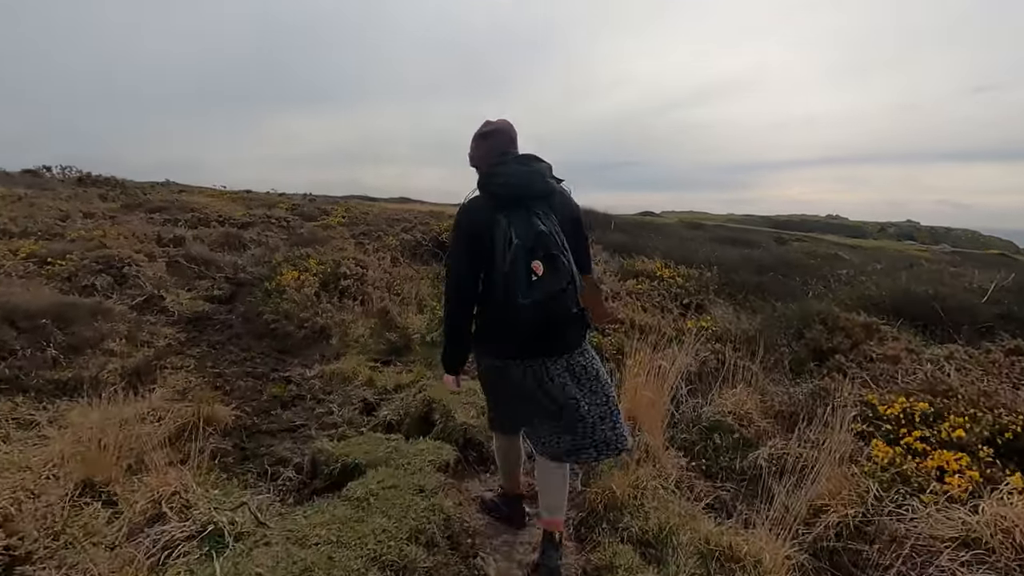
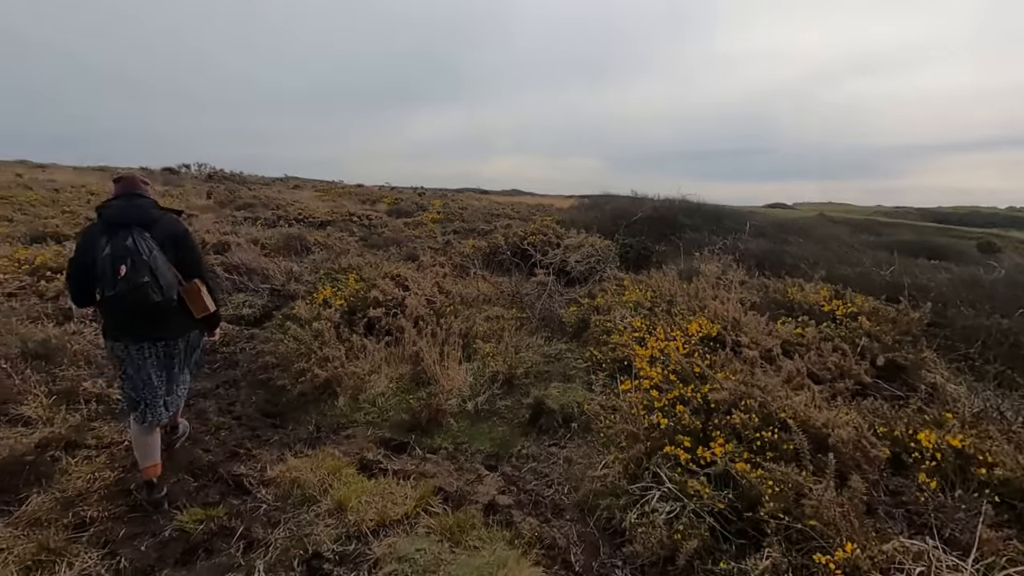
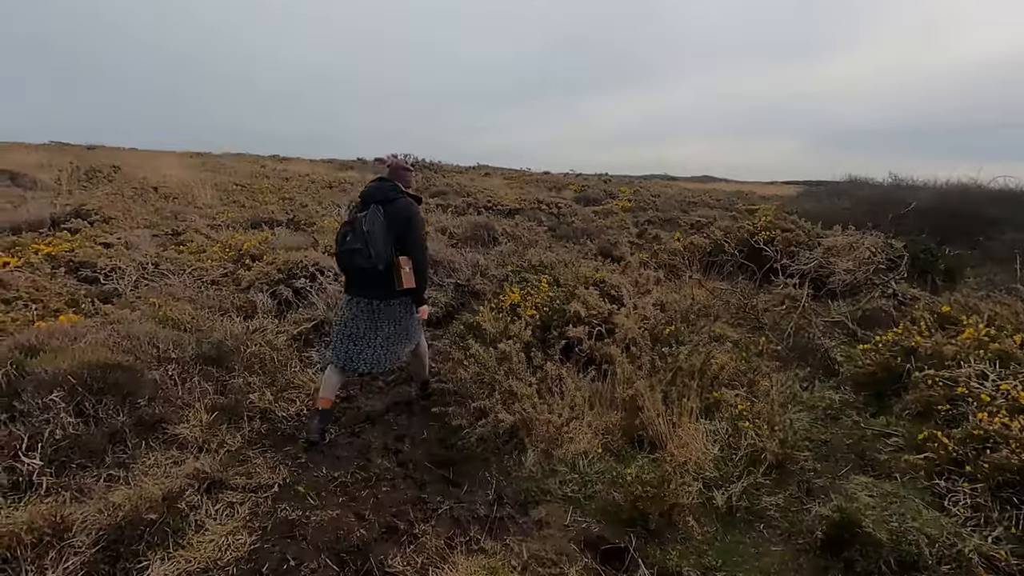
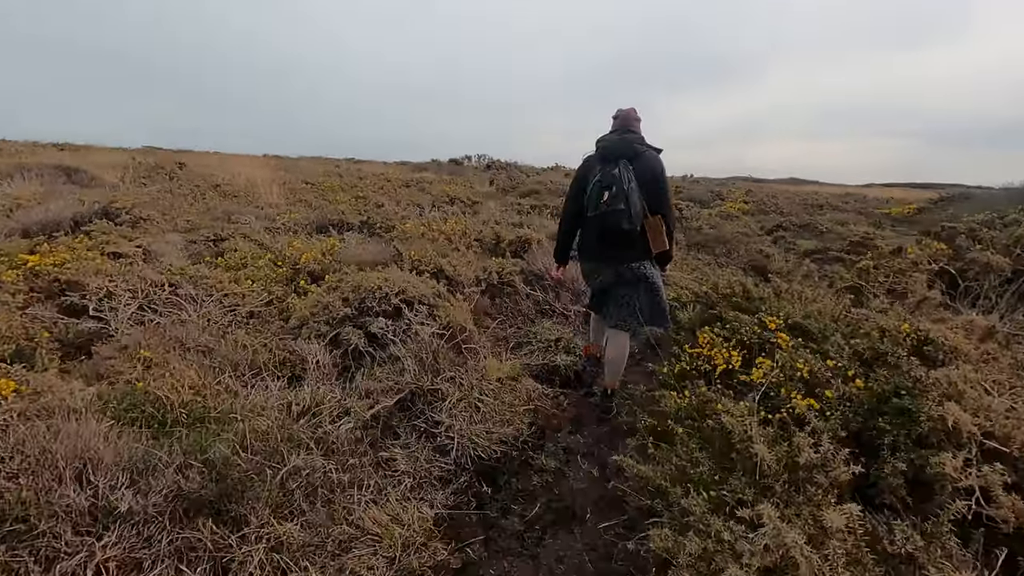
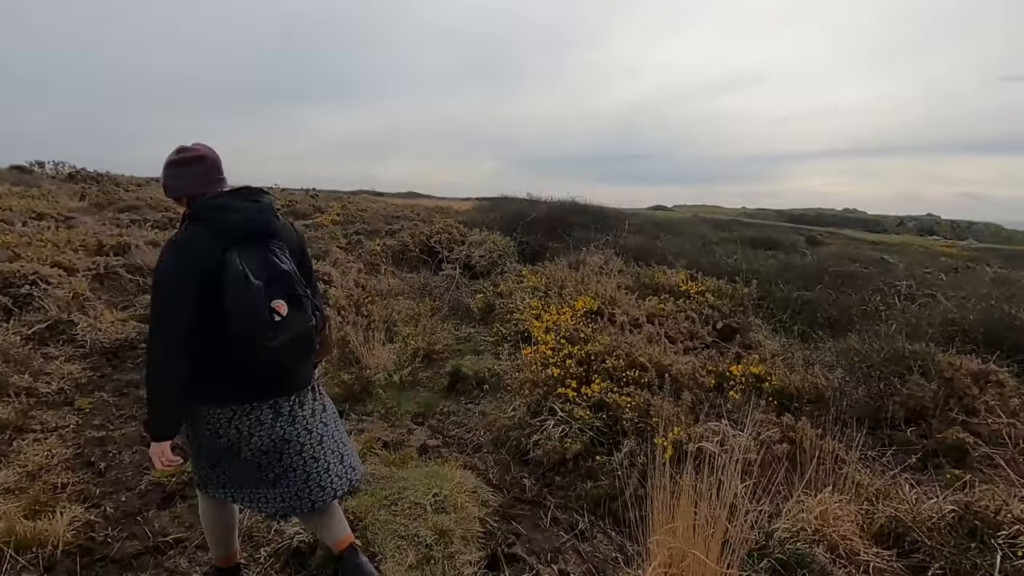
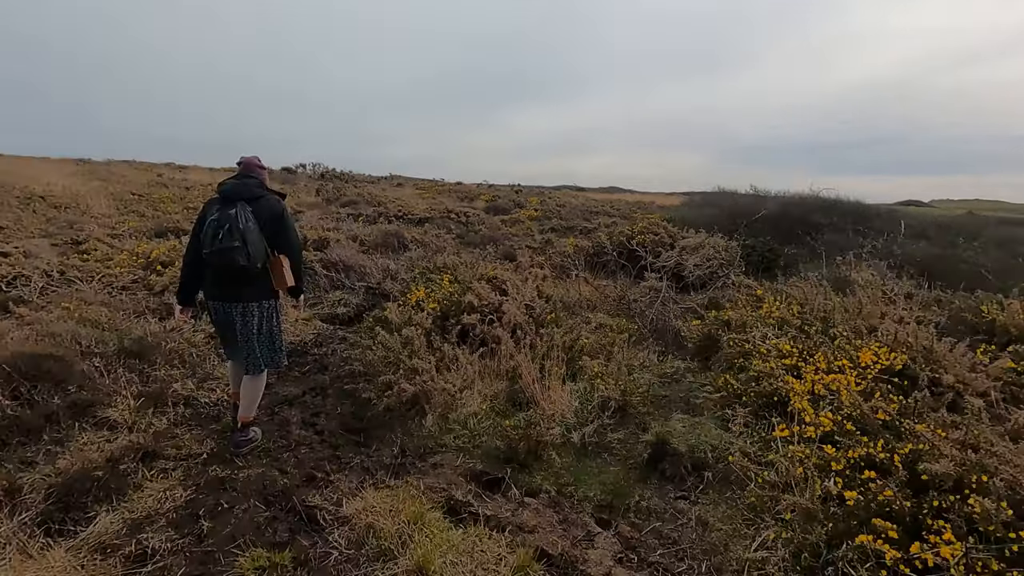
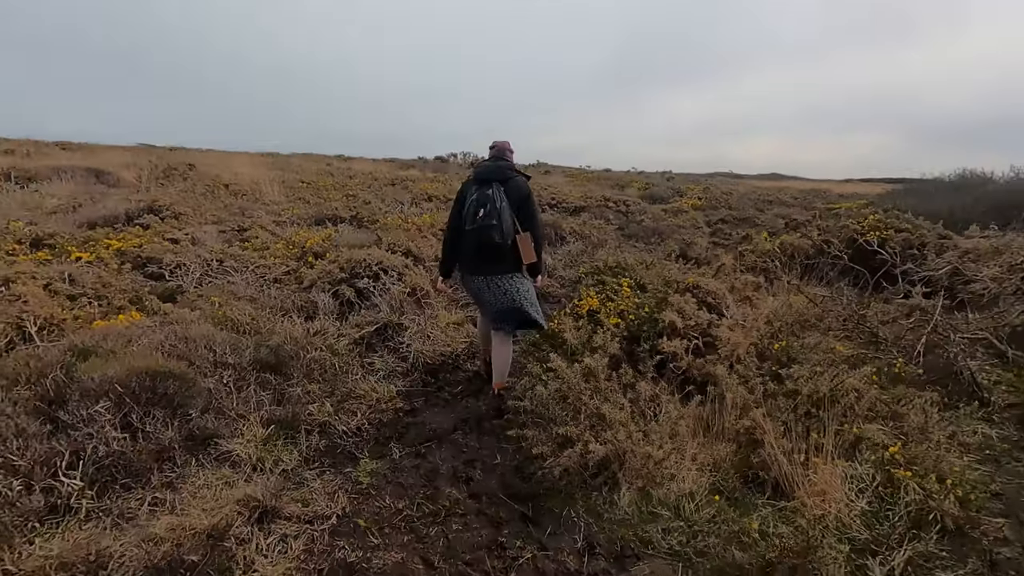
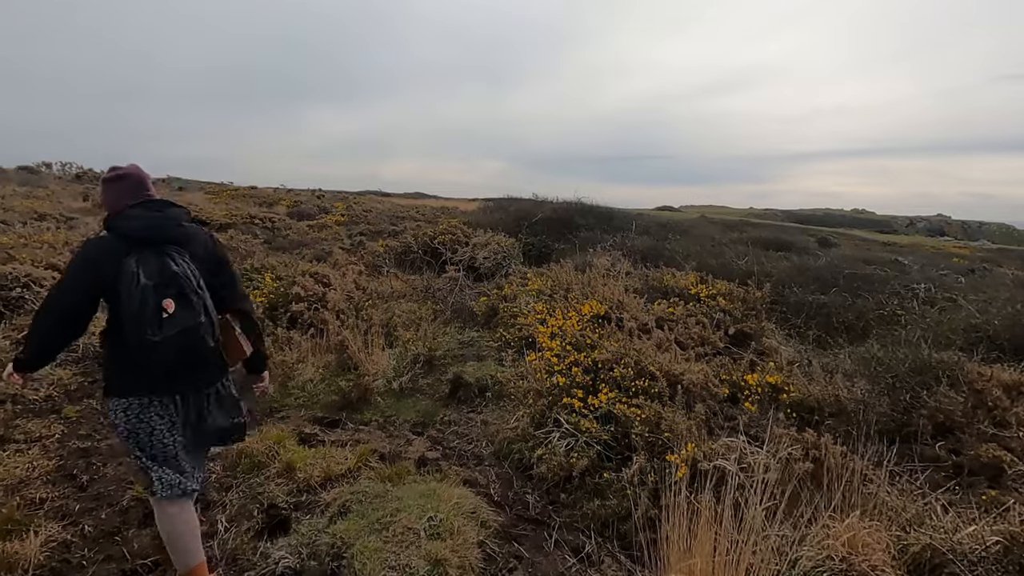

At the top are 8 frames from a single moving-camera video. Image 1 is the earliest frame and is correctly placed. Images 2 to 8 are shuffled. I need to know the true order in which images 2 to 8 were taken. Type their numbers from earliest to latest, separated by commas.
5, 8, 2, 6, 3, 7, 4
